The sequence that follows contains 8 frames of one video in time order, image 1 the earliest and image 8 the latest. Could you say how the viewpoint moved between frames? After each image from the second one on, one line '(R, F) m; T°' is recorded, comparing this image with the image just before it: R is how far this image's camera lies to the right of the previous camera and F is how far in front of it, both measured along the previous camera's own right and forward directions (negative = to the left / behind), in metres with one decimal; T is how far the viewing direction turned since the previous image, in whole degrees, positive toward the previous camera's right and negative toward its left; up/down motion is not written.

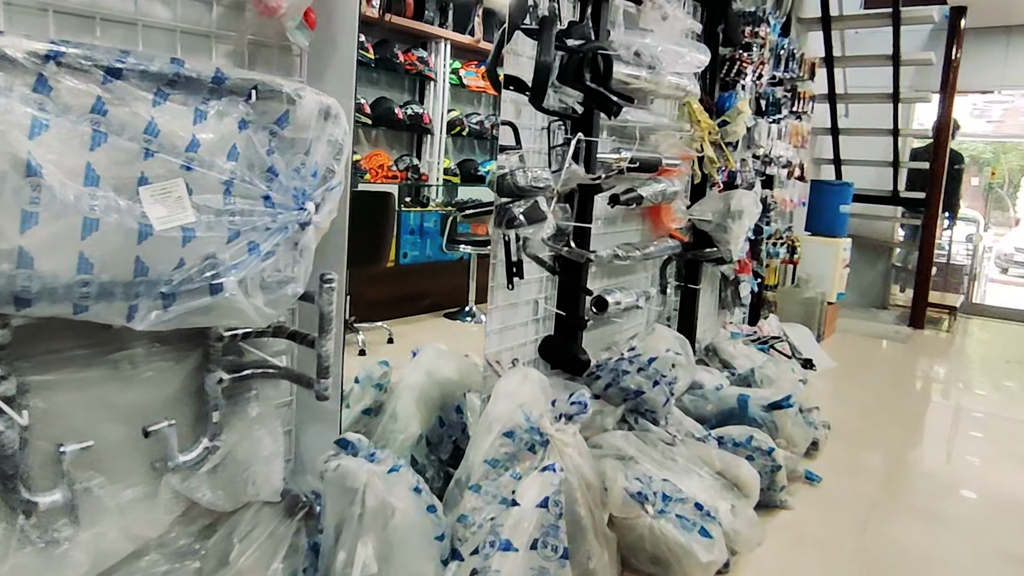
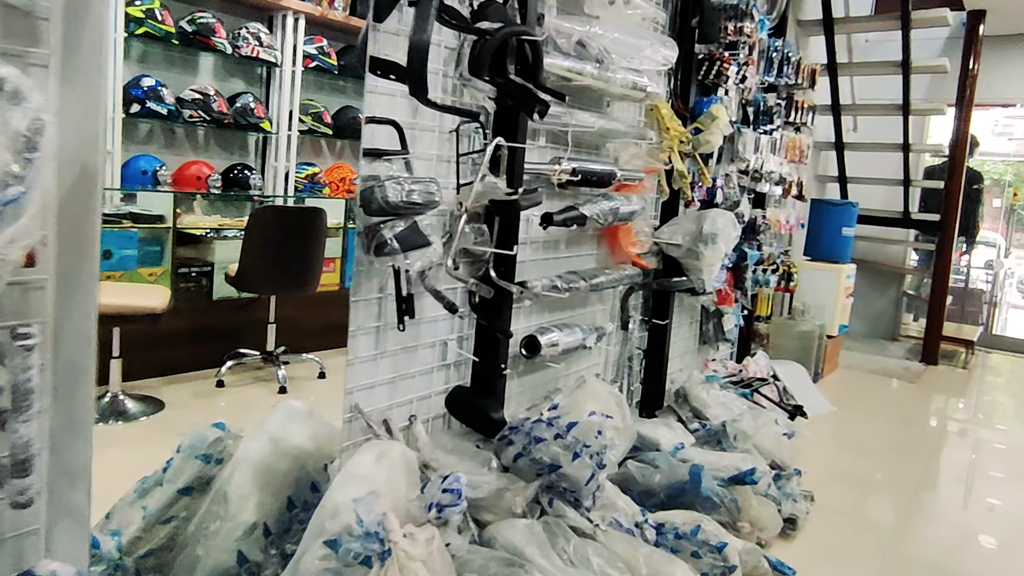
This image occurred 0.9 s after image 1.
(+0.3, +0.5) m; -1°
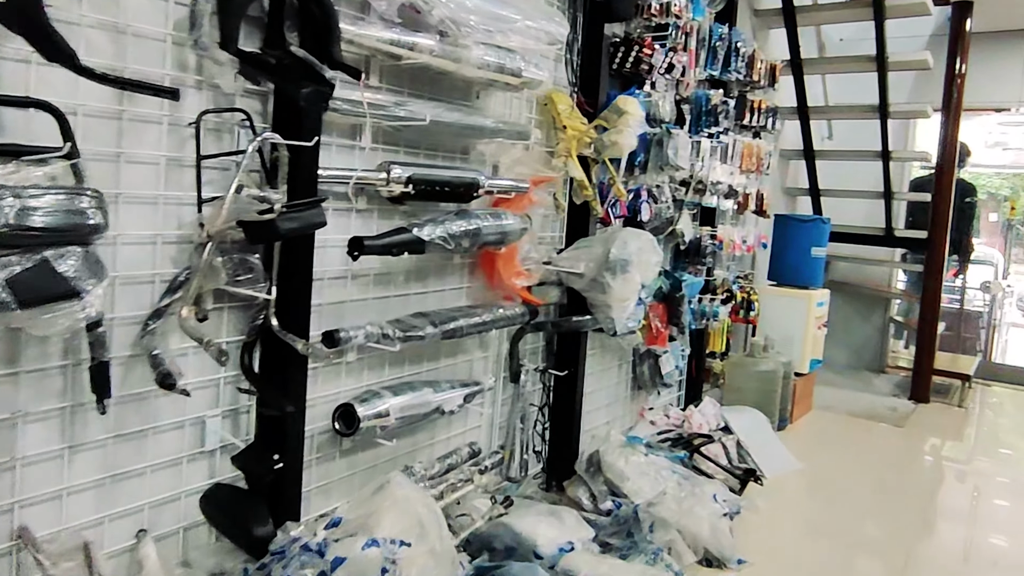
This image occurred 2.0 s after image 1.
(+0.5, +0.6) m; 0°
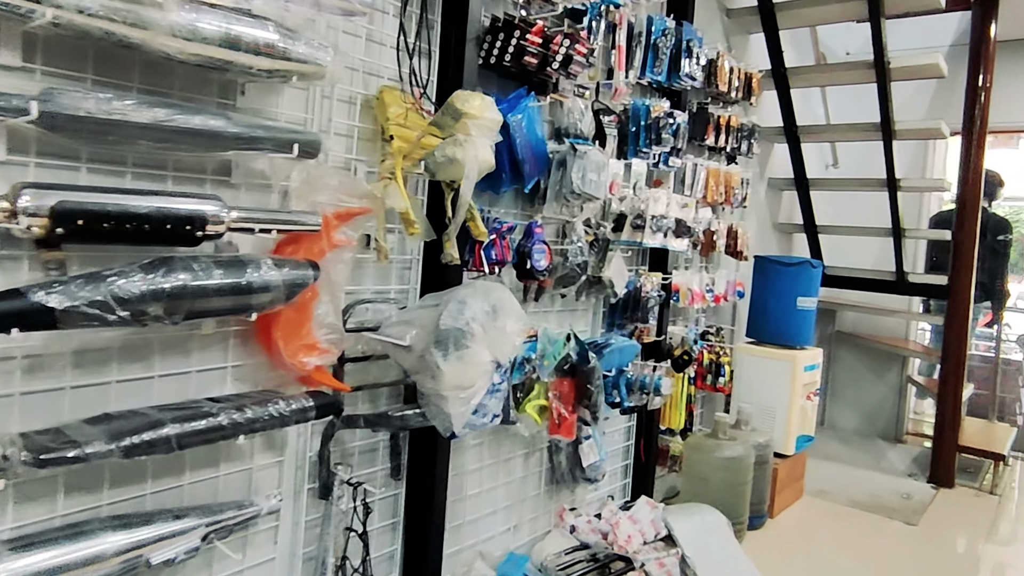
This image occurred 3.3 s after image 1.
(+0.5, +0.7) m; -3°
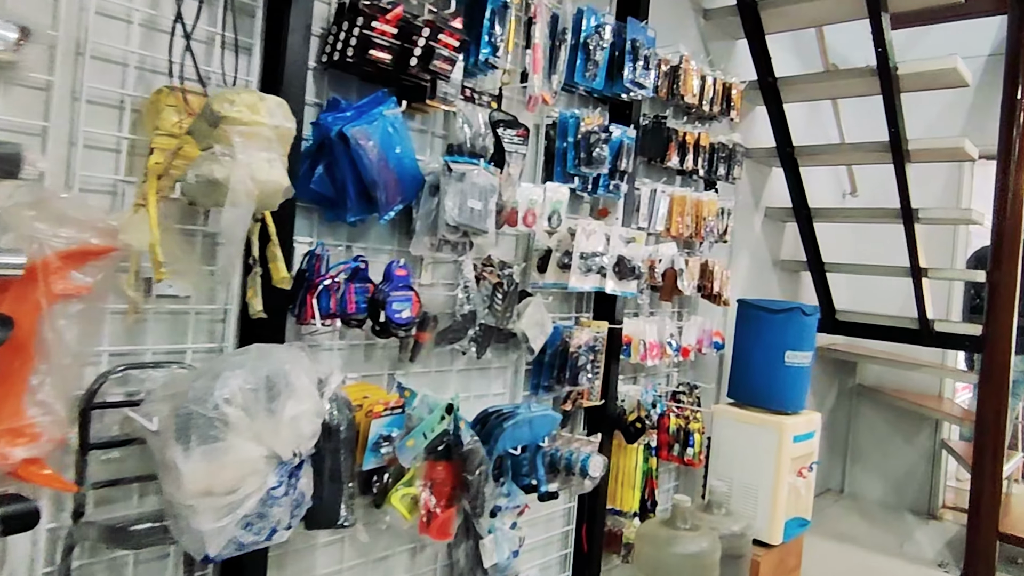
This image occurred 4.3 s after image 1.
(+0.4, +0.5) m; -4°
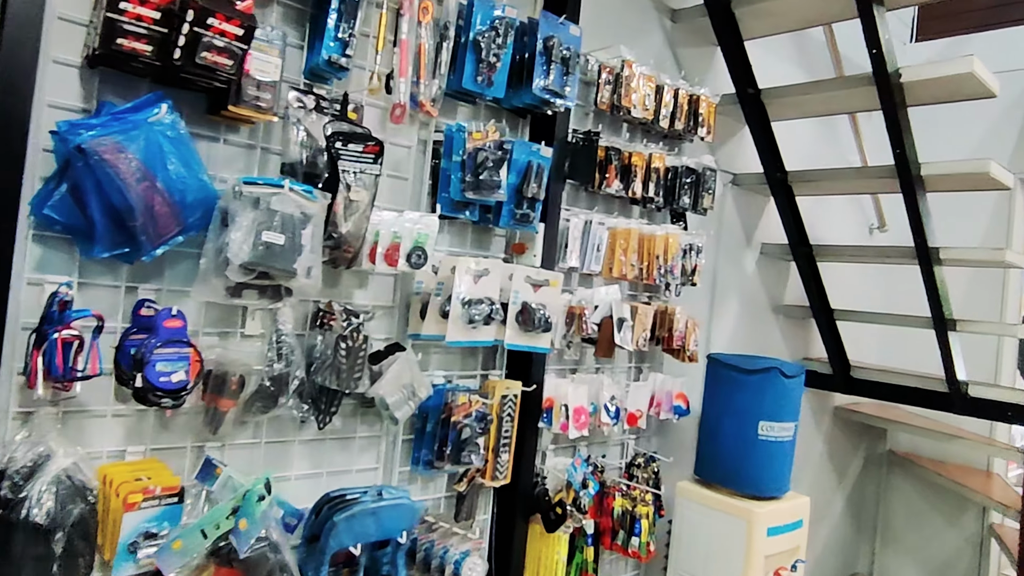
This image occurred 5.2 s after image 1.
(+0.4, +0.4) m; -5°
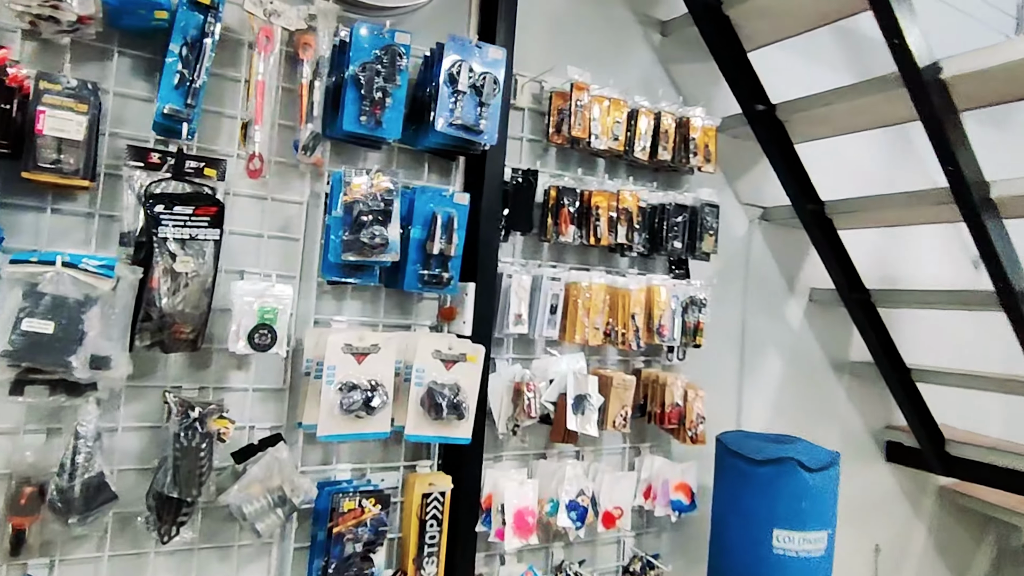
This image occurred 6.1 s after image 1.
(+0.4, +0.3) m; -11°
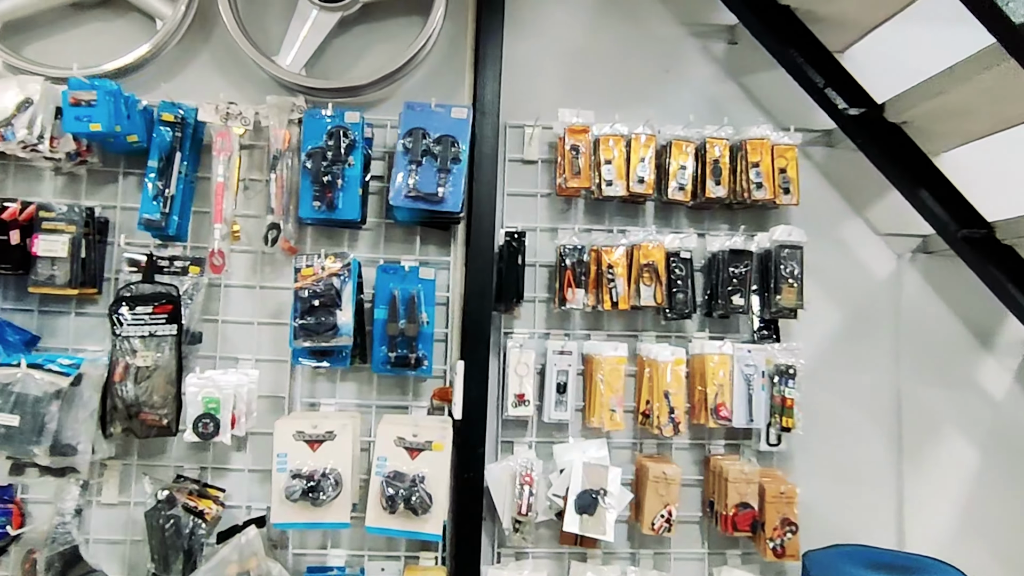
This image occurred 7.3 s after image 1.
(+0.6, +0.3) m; -26°
